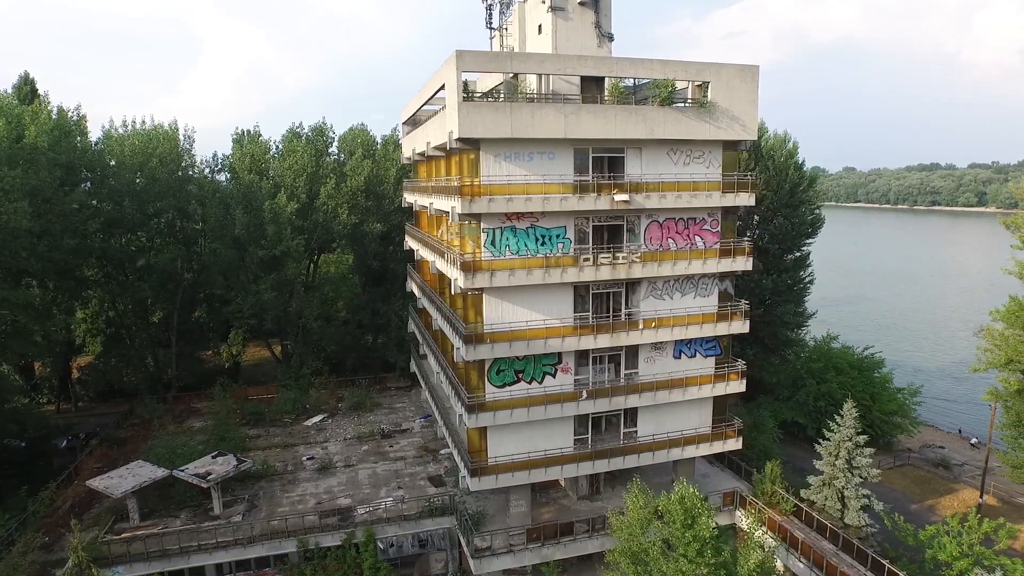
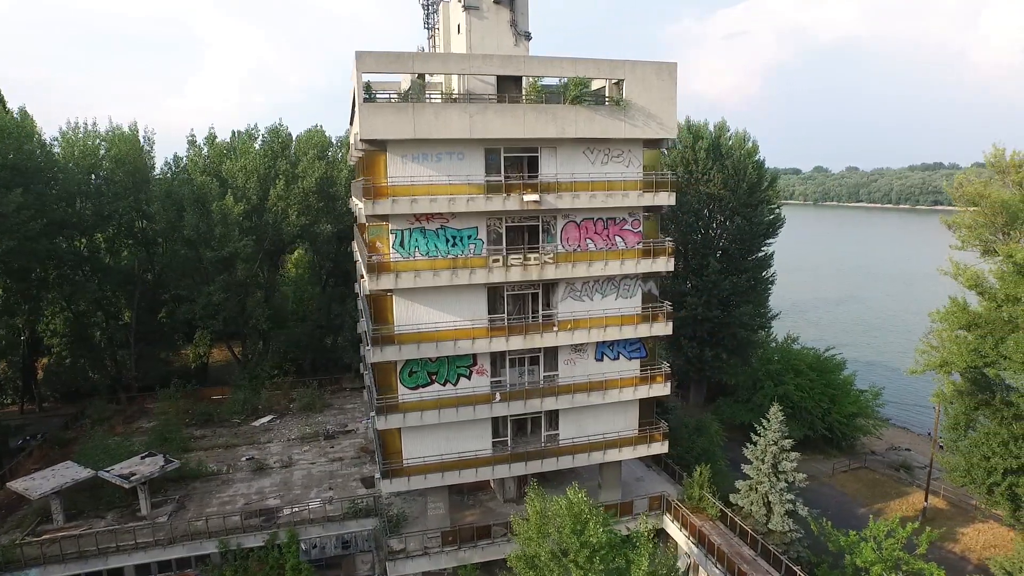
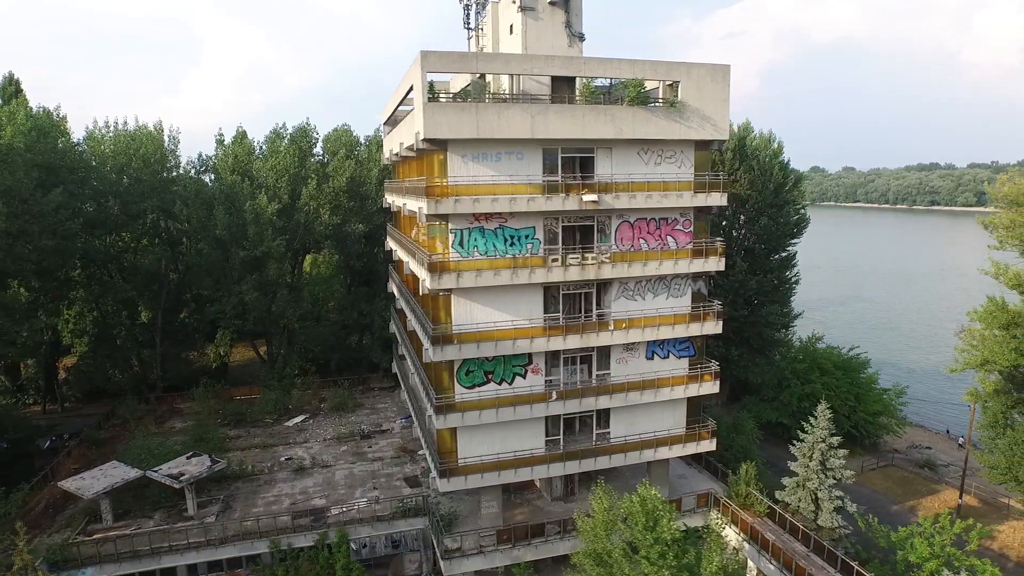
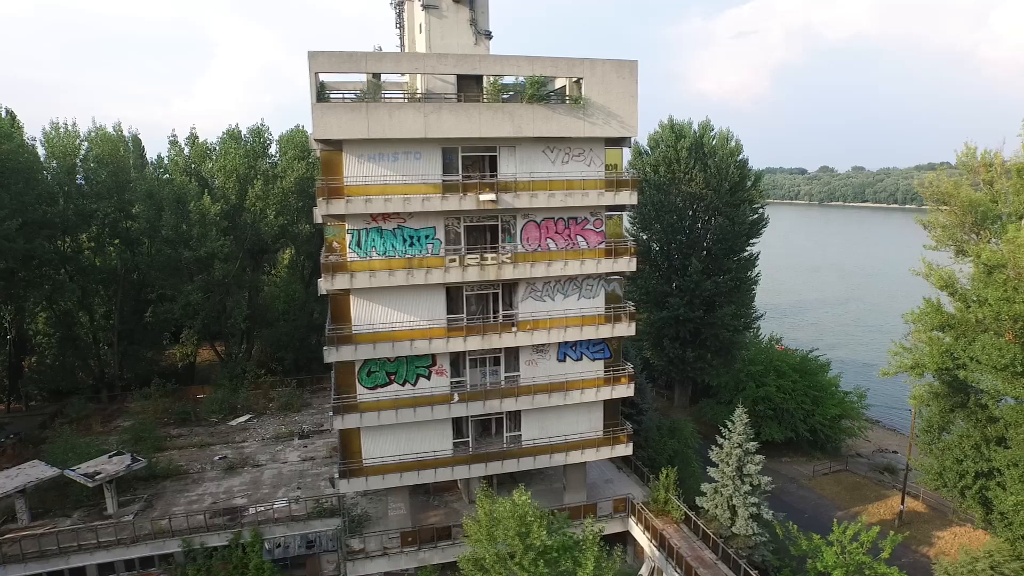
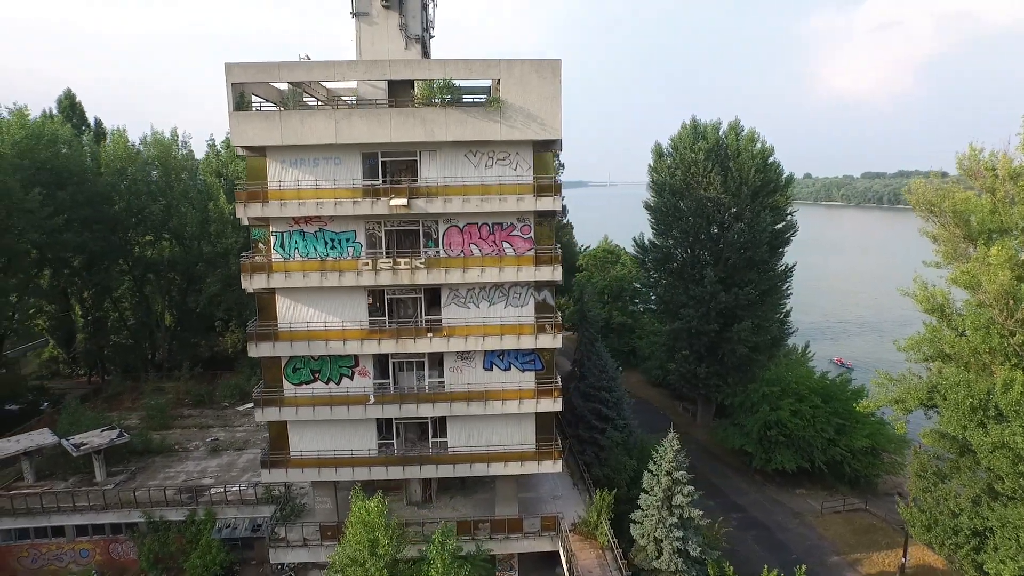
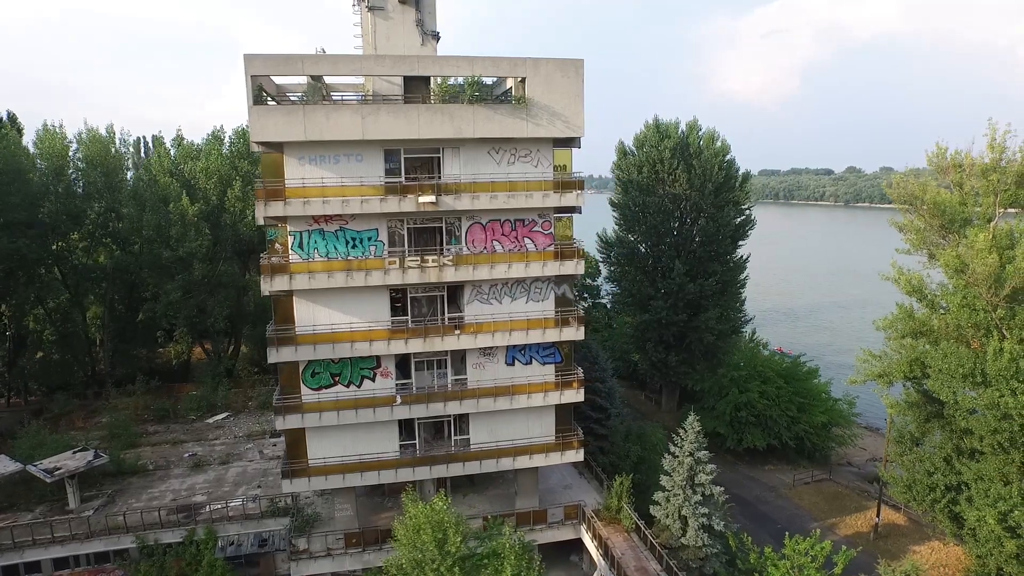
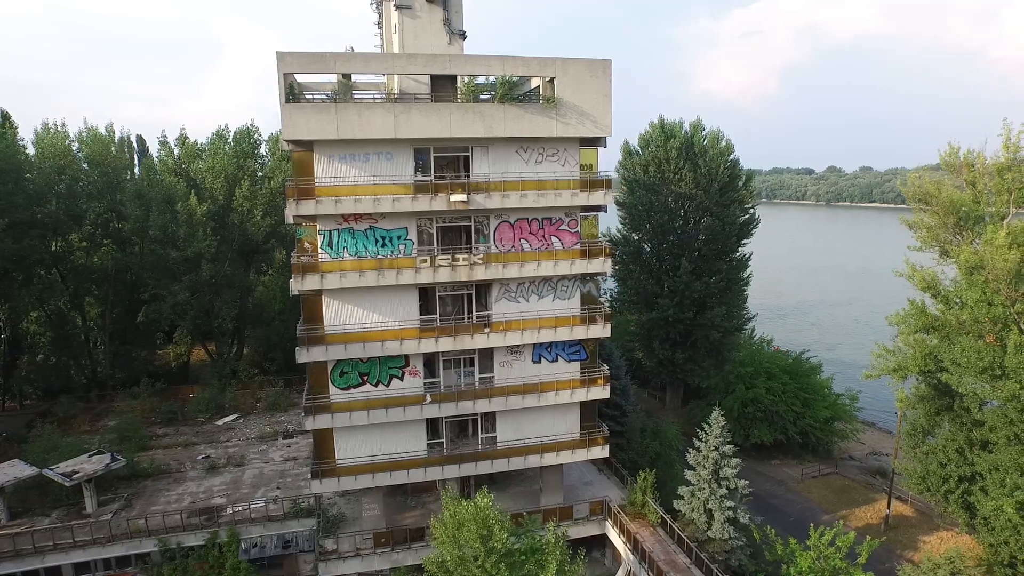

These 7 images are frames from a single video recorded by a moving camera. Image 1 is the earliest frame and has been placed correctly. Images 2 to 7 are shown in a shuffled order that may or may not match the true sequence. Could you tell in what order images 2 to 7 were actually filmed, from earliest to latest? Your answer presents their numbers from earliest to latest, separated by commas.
3, 2, 4, 7, 6, 5
